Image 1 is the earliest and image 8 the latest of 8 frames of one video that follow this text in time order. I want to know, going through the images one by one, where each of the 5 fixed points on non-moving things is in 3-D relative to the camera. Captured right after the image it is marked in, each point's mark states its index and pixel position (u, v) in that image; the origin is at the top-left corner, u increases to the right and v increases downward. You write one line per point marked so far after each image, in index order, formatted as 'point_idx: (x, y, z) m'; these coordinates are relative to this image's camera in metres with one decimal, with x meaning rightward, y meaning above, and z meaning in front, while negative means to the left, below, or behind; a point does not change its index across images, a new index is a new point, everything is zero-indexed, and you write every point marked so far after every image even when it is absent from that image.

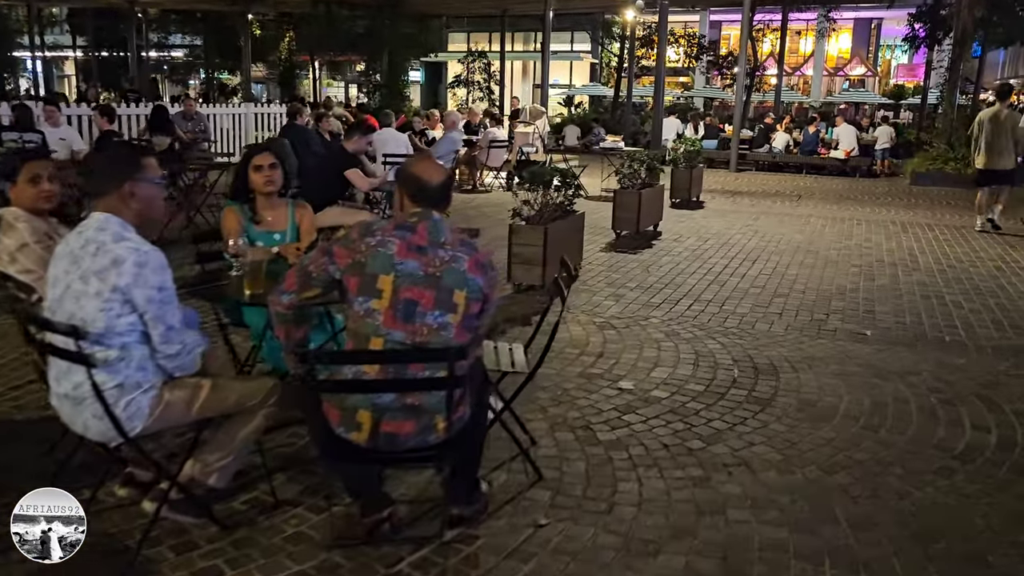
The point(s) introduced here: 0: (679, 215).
0: (+2.5, +1.1, +13.1) m
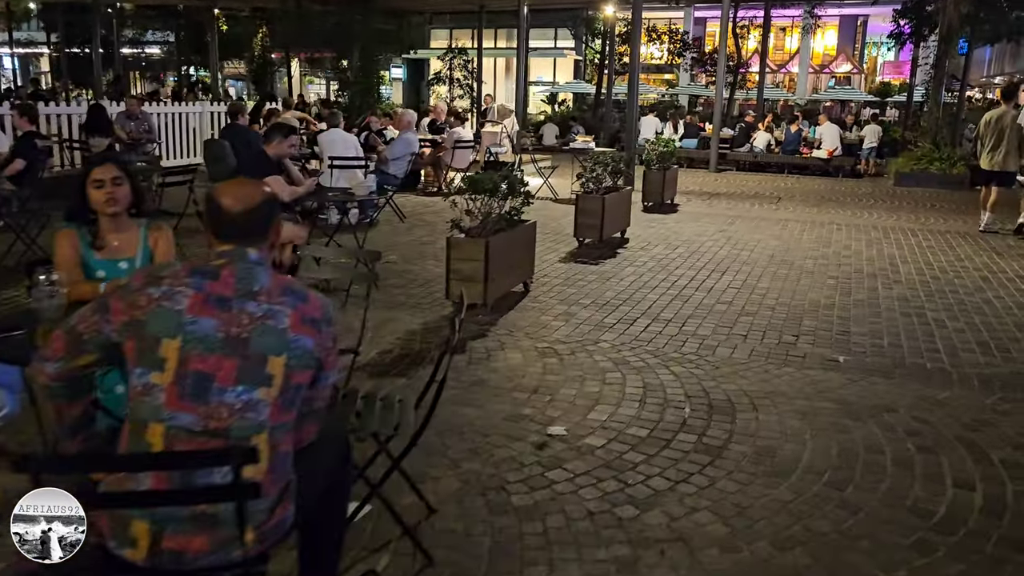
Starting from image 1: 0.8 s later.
0: (+2.0, +1.0, +12.4) m
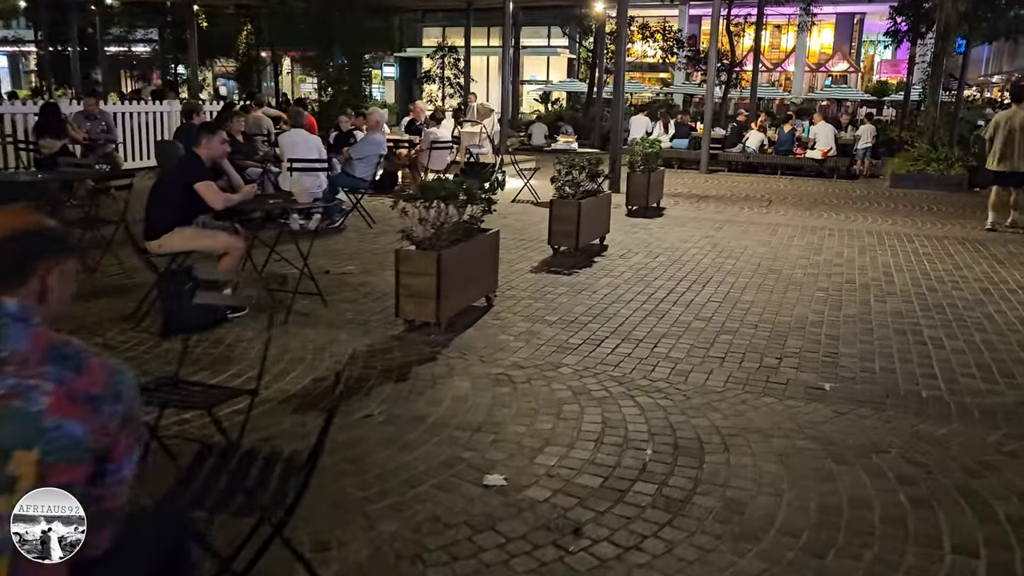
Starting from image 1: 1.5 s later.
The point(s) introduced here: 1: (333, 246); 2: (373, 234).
0: (+1.7, +0.9, +11.8) m
1: (-2.0, +0.5, +9.6) m
2: (-1.7, +0.6, +10.4) m
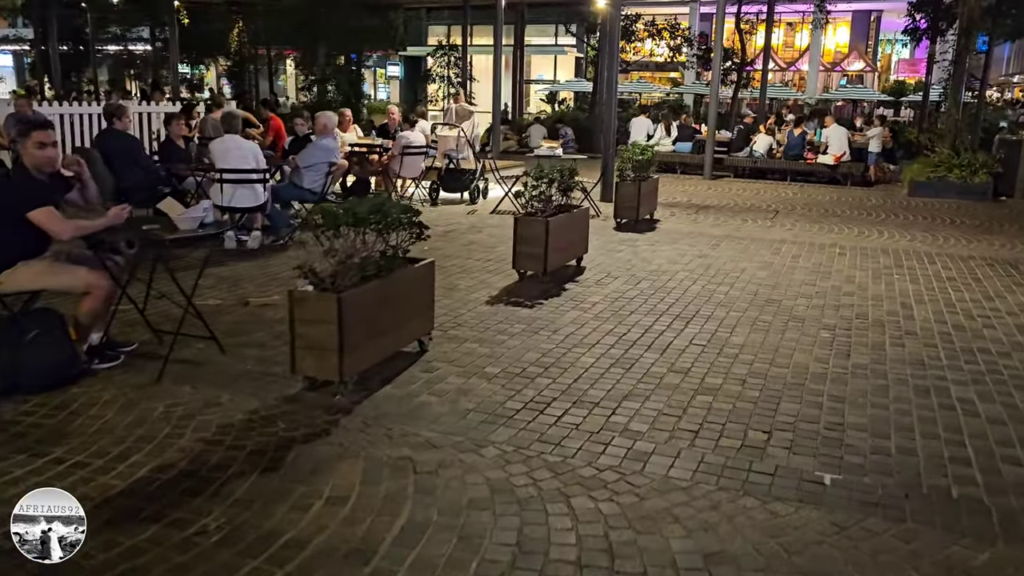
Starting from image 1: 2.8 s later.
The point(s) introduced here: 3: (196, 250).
0: (+1.3, +0.6, +10.6) m
1: (-2.4, +0.2, +8.4) m
2: (-2.1, +0.3, +9.2) m
3: (-3.3, +0.4, +8.9) m
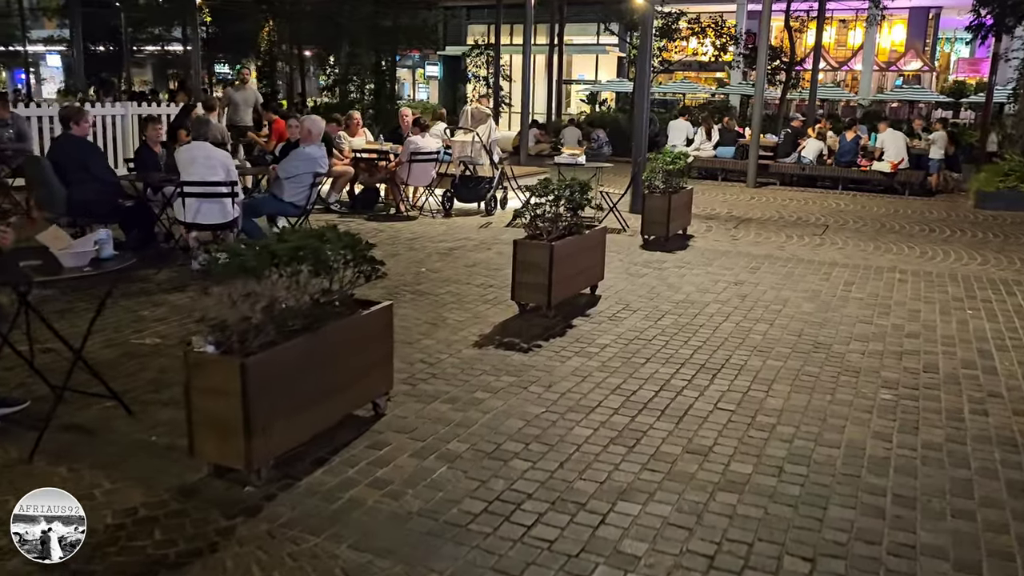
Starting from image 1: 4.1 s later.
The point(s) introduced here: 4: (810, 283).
0: (+1.4, +0.3, +9.3) m
1: (-2.4, -0.1, +7.3) m
2: (-2.0, +0.1, +8.1) m
3: (-3.2, +0.1, +7.9) m
4: (+3.0, 0.0, +8.6) m
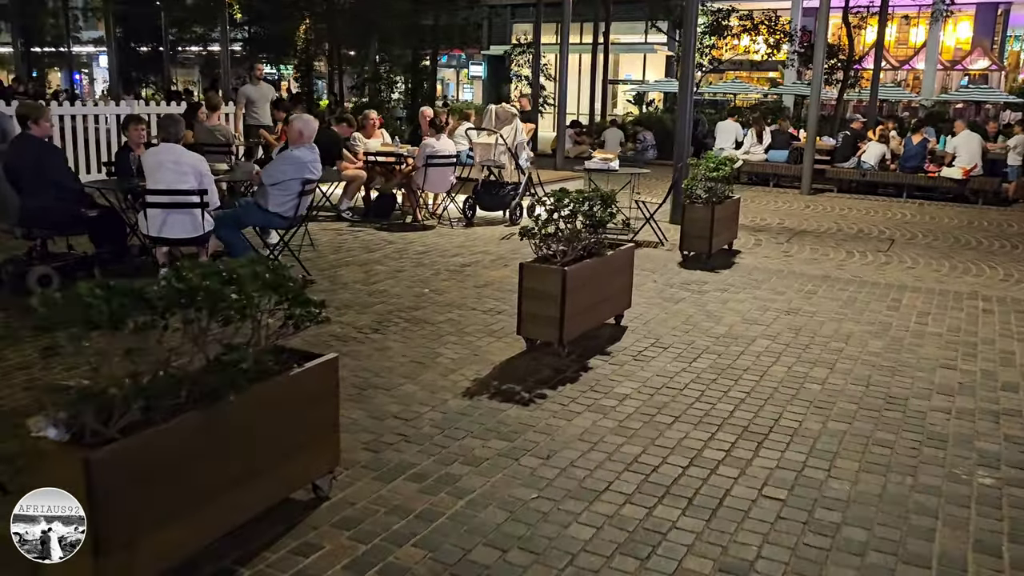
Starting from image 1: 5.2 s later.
0: (+1.6, 0.0, +8.1) m
1: (-2.3, -0.3, +6.3) m
2: (-1.9, -0.1, +7.1) m
3: (-3.1, 0.0, +6.9) m
4: (+3.1, -0.2, +7.3) m
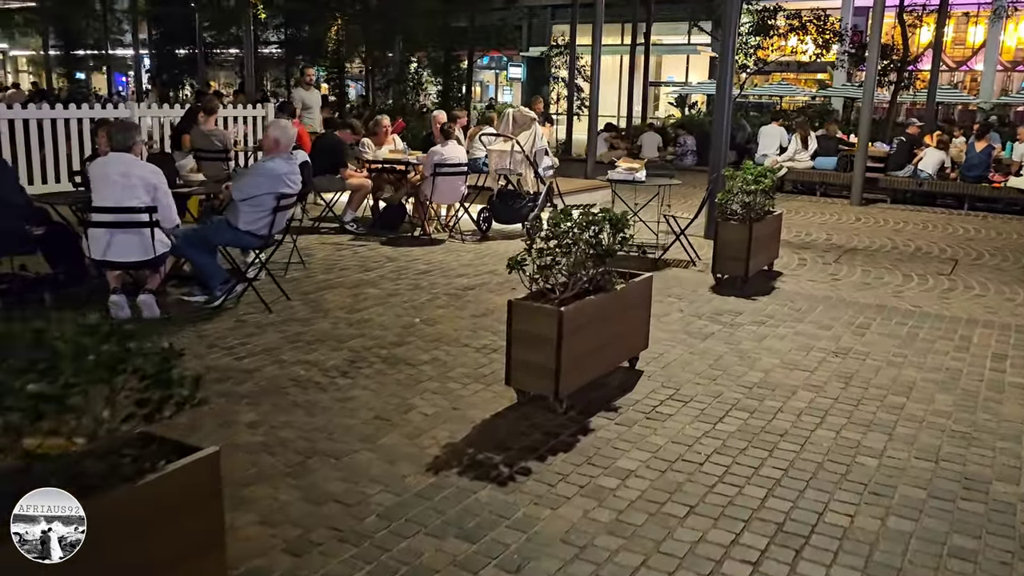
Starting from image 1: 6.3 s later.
0: (+1.6, -0.2, +7.1) m
1: (-2.4, -0.5, +5.5) m
2: (-1.9, -0.3, +6.2) m
3: (-3.1, -0.2, +6.1) m
4: (+3.1, -0.5, +6.2) m
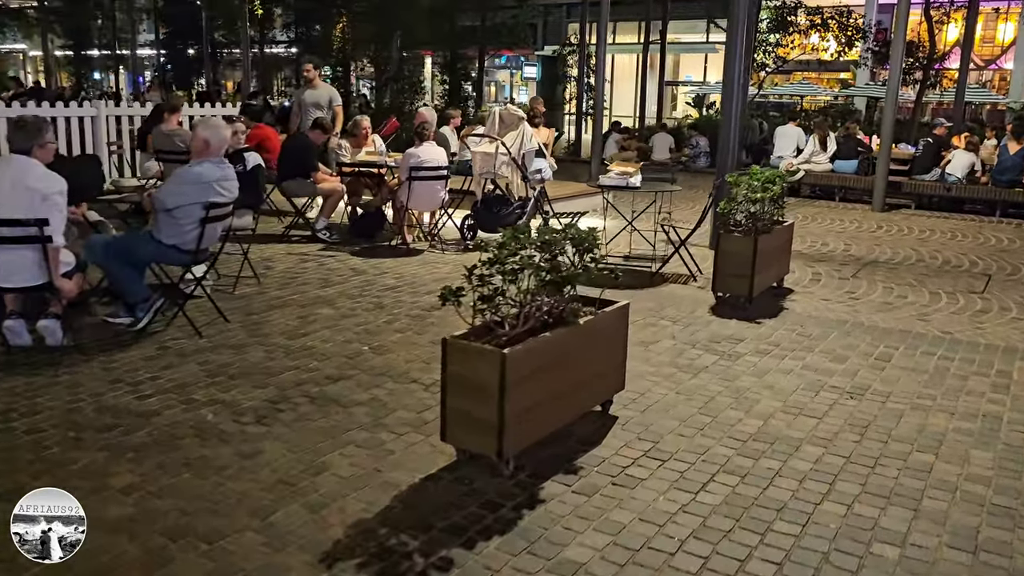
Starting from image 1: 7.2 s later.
0: (+1.4, -0.4, +6.1) m
1: (-2.6, -0.6, +4.6) m
2: (-2.2, -0.5, +5.4) m
3: (-3.4, -0.4, +5.3) m
4: (+2.8, -0.7, +5.2) m
